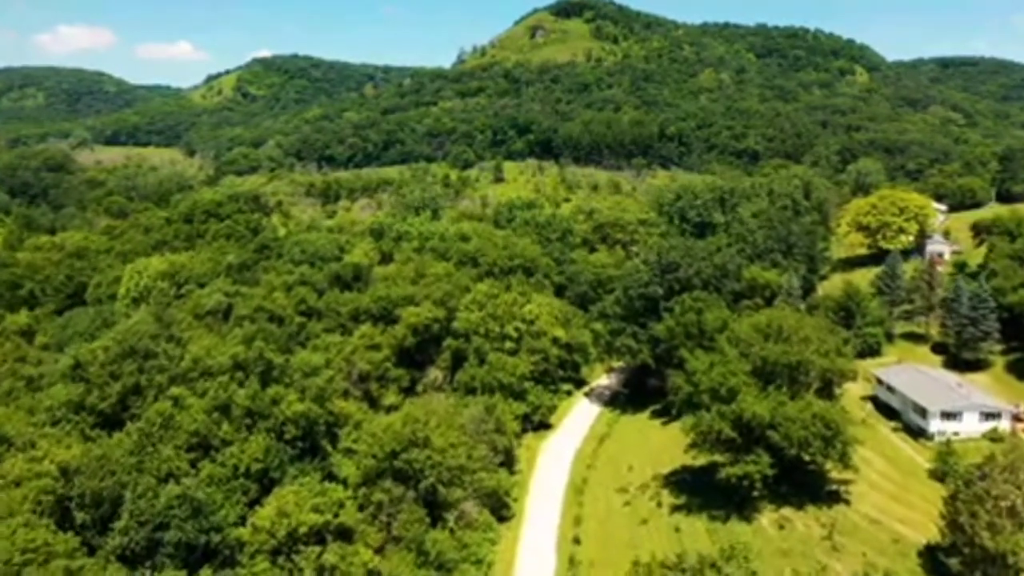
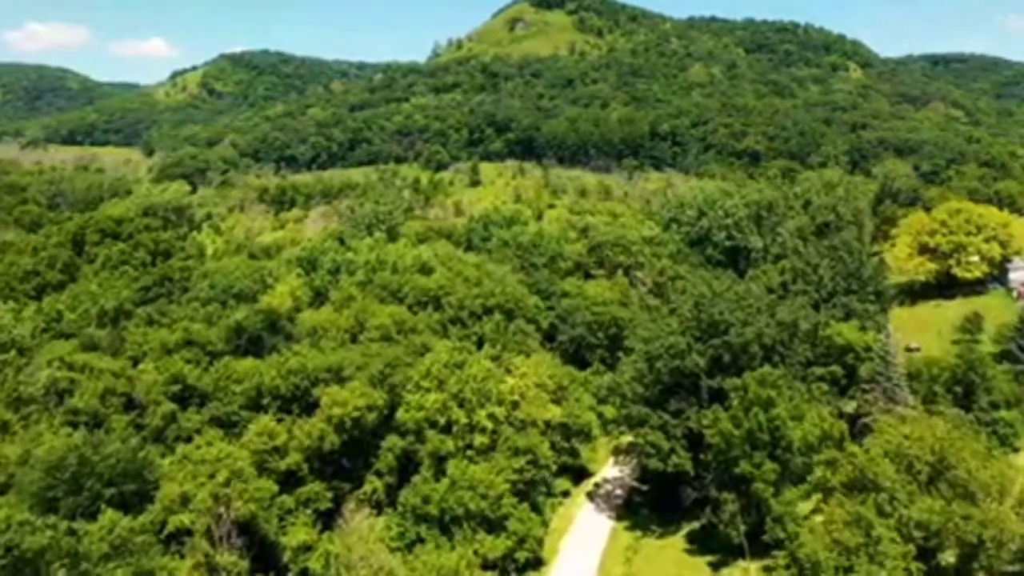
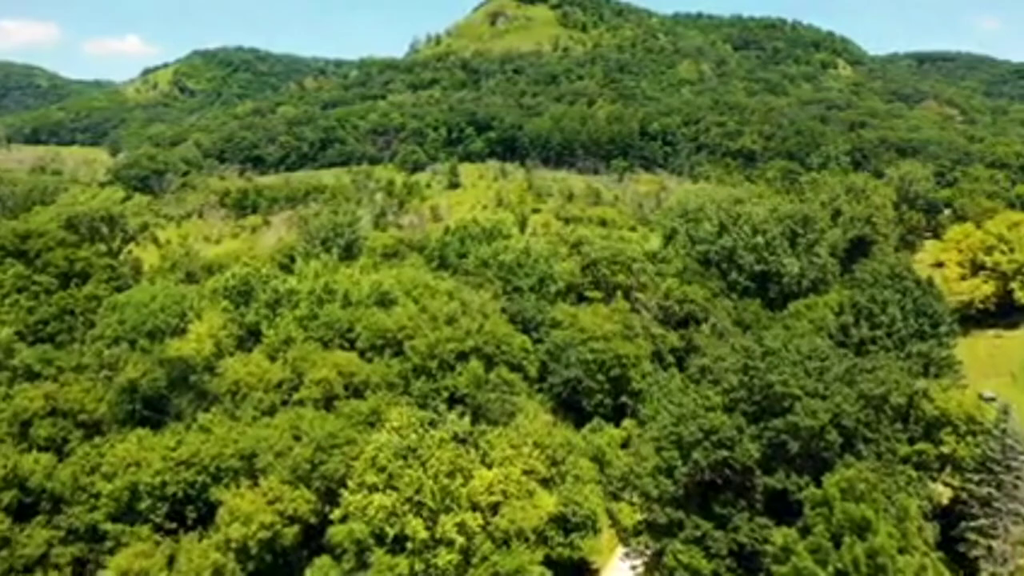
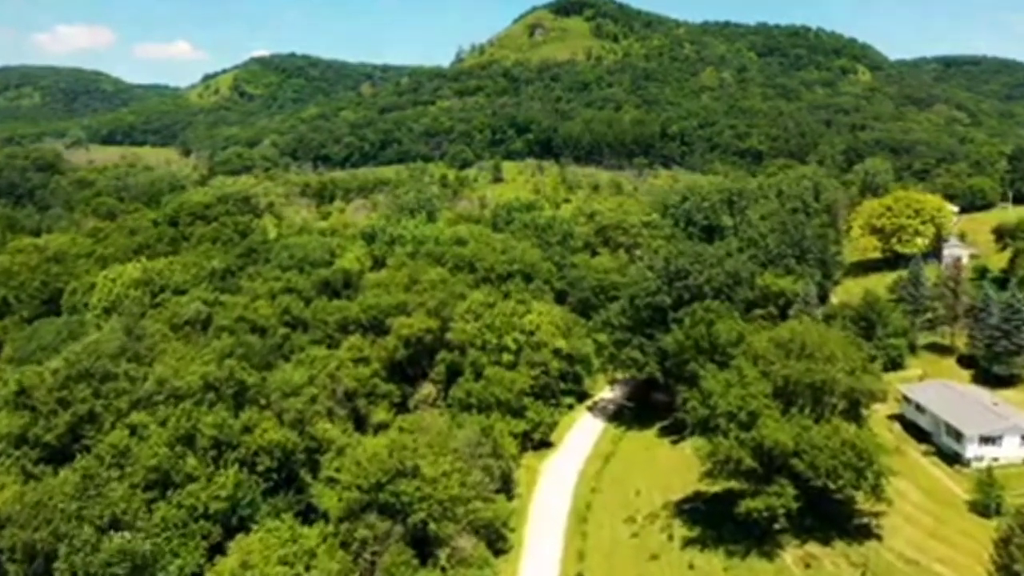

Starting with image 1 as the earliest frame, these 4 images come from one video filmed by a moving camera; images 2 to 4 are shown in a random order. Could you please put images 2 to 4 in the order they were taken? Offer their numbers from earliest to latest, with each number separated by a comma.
4, 2, 3
